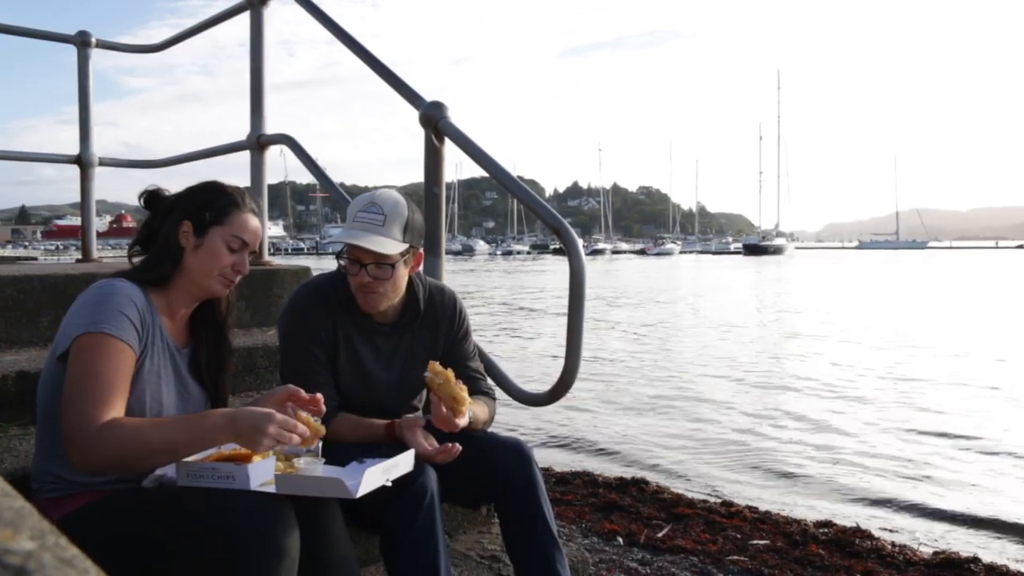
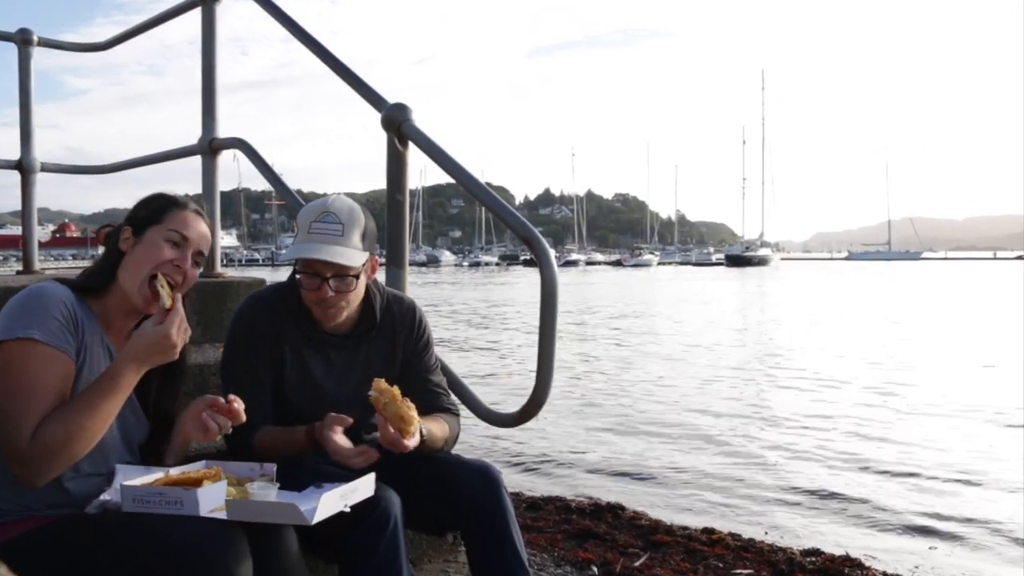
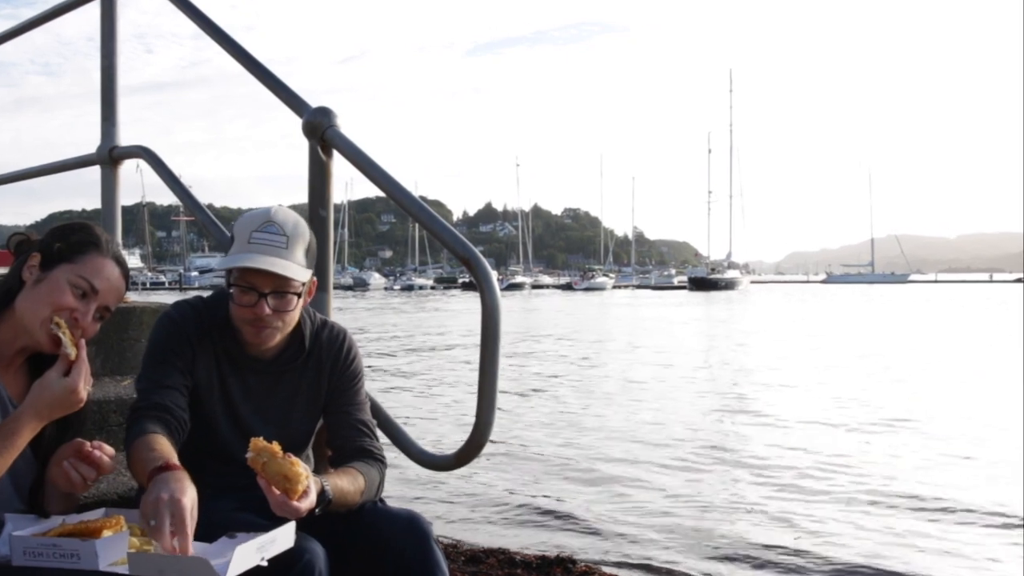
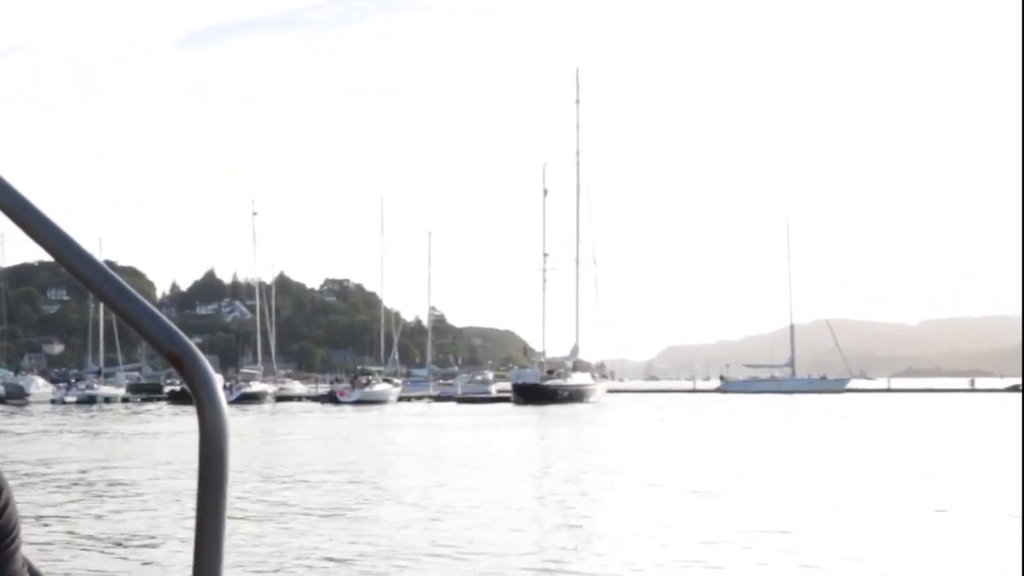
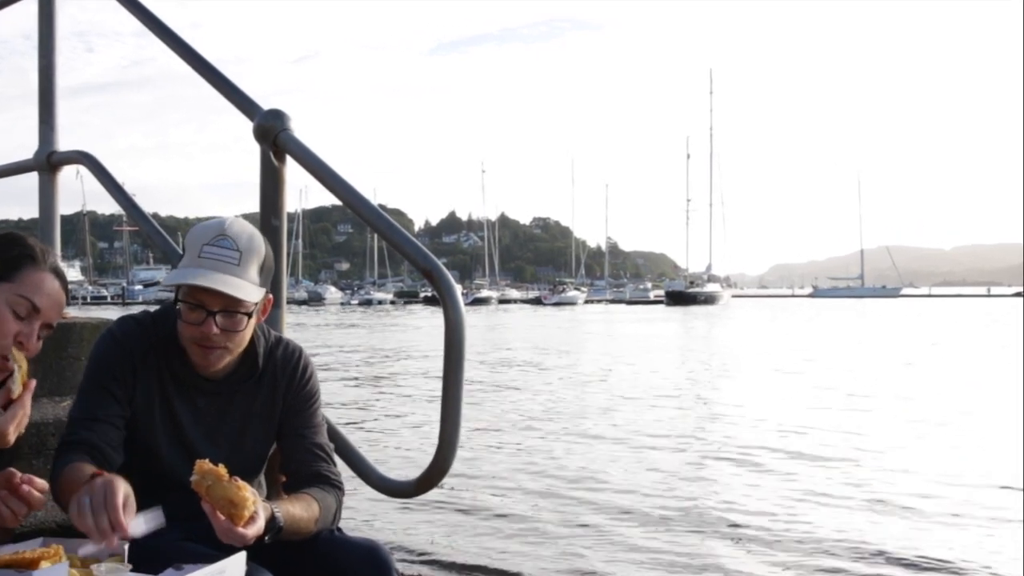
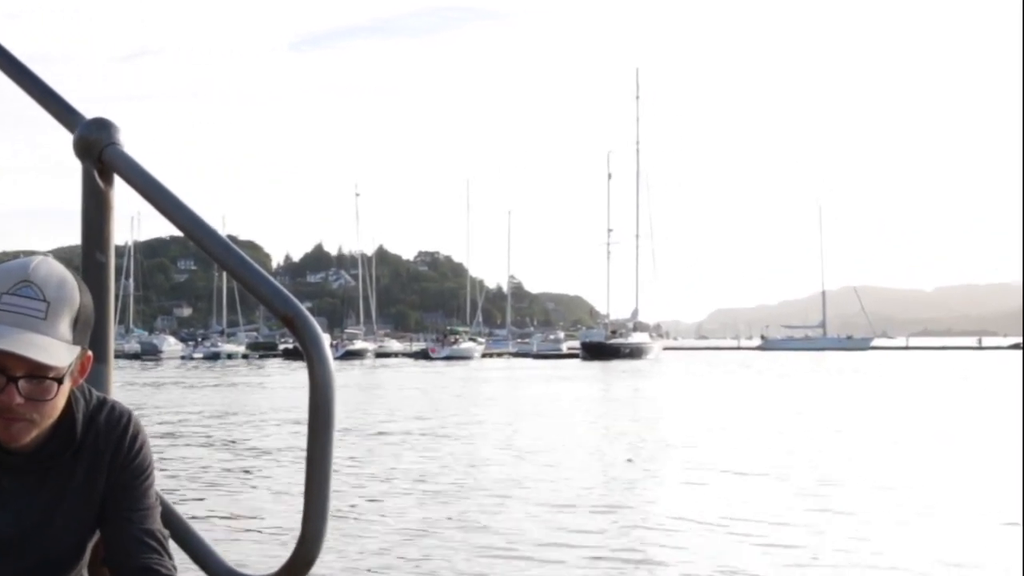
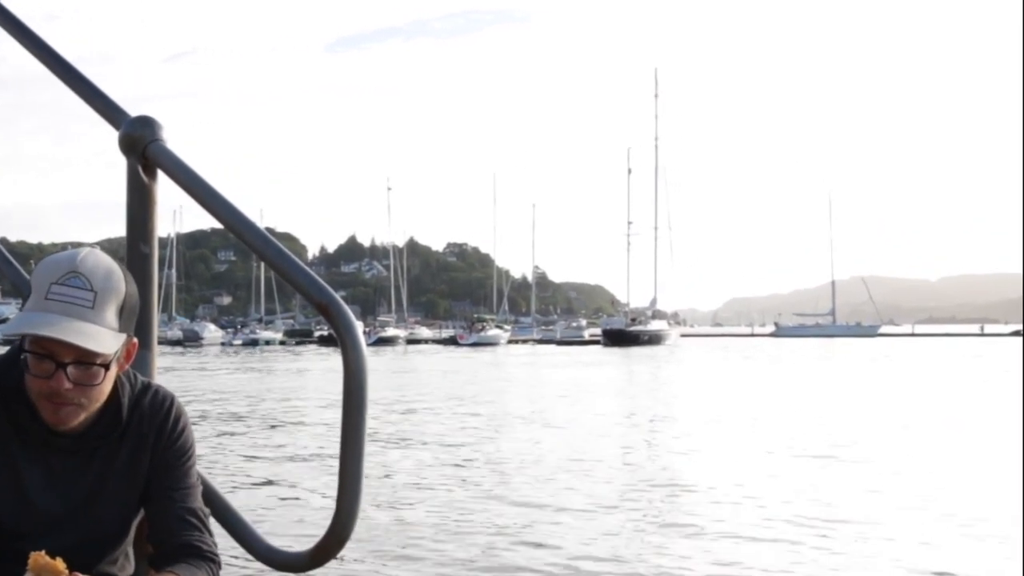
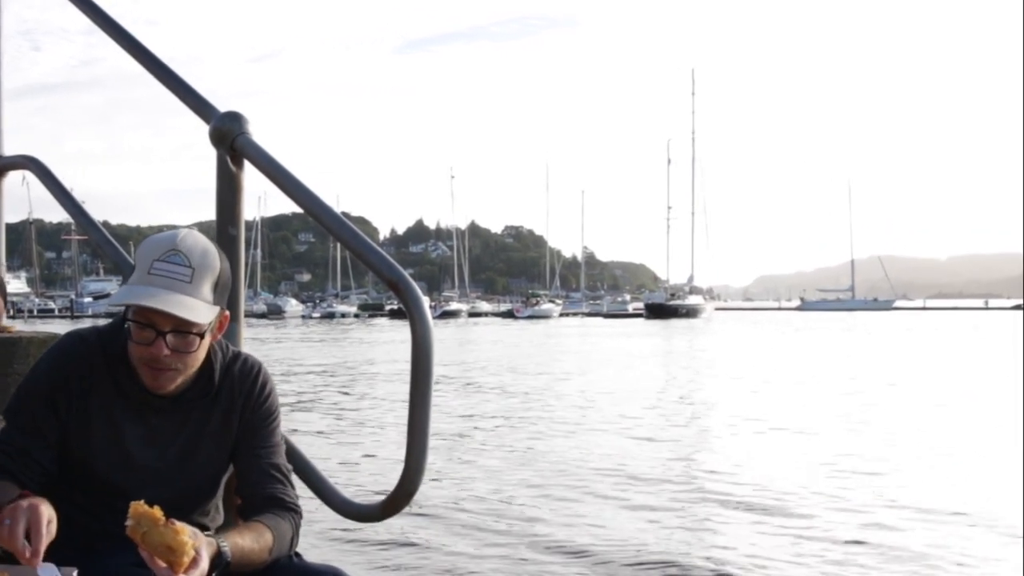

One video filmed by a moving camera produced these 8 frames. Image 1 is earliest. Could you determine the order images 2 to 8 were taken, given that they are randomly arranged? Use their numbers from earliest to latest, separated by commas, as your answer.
2, 3, 5, 8, 7, 6, 4
